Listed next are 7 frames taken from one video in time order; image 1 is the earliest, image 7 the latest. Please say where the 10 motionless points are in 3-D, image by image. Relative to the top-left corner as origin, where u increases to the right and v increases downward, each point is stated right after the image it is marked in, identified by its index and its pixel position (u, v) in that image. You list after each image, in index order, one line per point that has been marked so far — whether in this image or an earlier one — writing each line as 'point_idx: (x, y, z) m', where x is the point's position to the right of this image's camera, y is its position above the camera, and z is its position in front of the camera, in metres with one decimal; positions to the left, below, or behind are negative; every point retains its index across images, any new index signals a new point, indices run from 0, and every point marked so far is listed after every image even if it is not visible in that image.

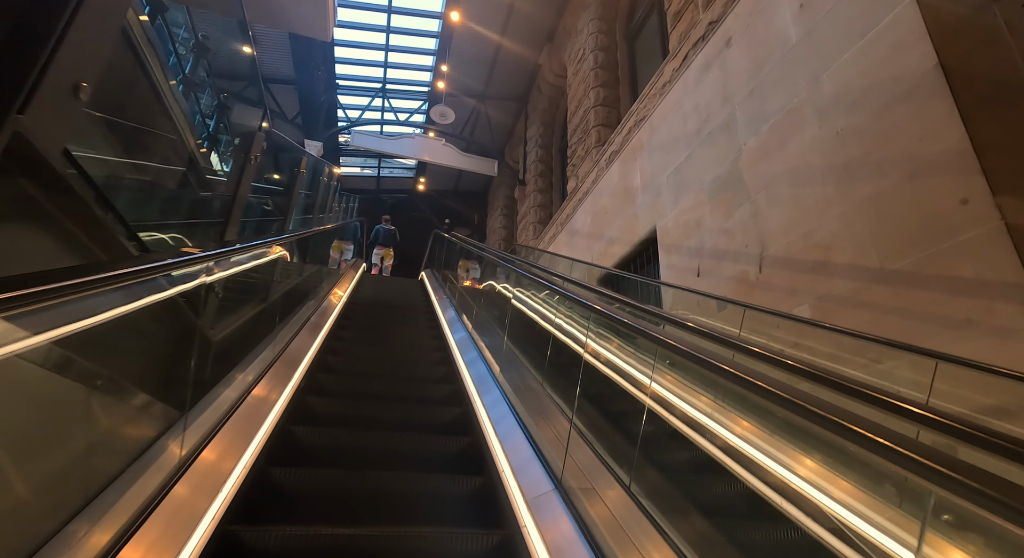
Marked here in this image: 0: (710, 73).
0: (+1.5, +1.5, +3.9) m
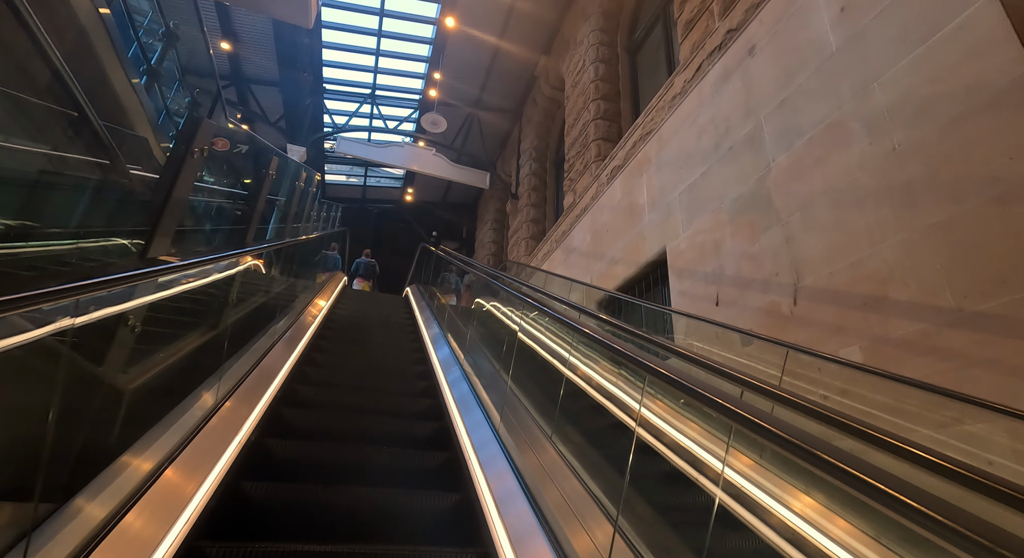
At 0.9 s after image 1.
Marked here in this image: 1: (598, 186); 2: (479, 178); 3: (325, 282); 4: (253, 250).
0: (+1.5, +1.3, +3.6) m
1: (+1.0, +1.1, +6.0) m
2: (-0.6, +2.0, +10.4) m
3: (-2.5, 0.0, +7.2) m
4: (-1.7, +0.2, +3.6) m
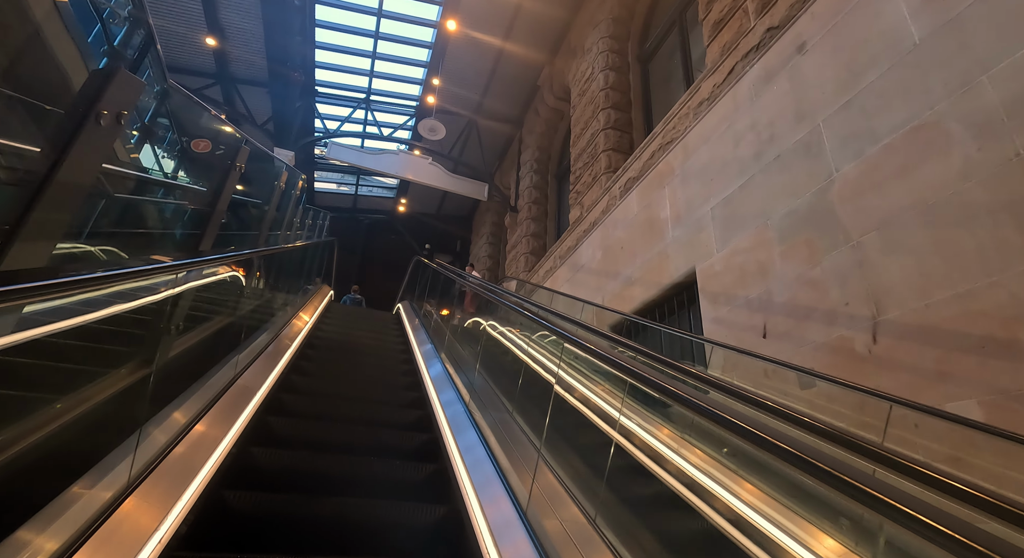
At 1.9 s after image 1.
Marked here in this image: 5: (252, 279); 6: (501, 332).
0: (+1.6, +1.2, +3.2) m
1: (+1.1, +0.8, +5.6) m
2: (-0.7, +1.7, +10.0) m
3: (-2.5, -0.2, +6.7) m
4: (-1.7, +0.2, +3.1) m
5: (-2.0, 0.0, +4.1) m
6: (-0.1, -0.4, +4.2) m
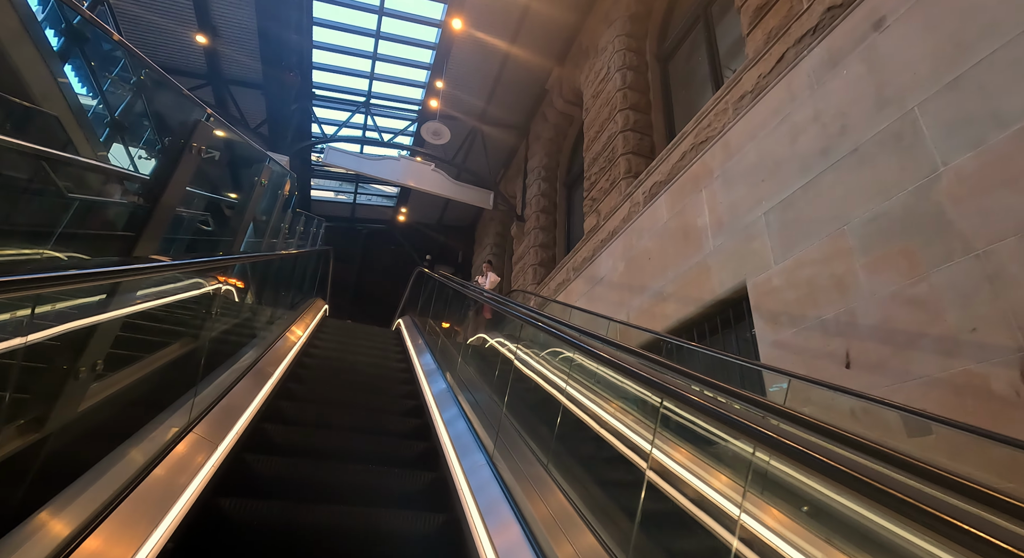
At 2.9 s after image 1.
0: (+1.7, +1.1, +2.8) m
1: (+1.2, +0.7, +5.1) m
2: (-0.5, +1.4, +9.5) m
3: (-2.4, -0.3, +6.2) m
4: (-1.5, +0.1, +2.6) m
5: (-1.9, -0.1, +3.6) m
6: (0.0, -0.5, +3.6) m
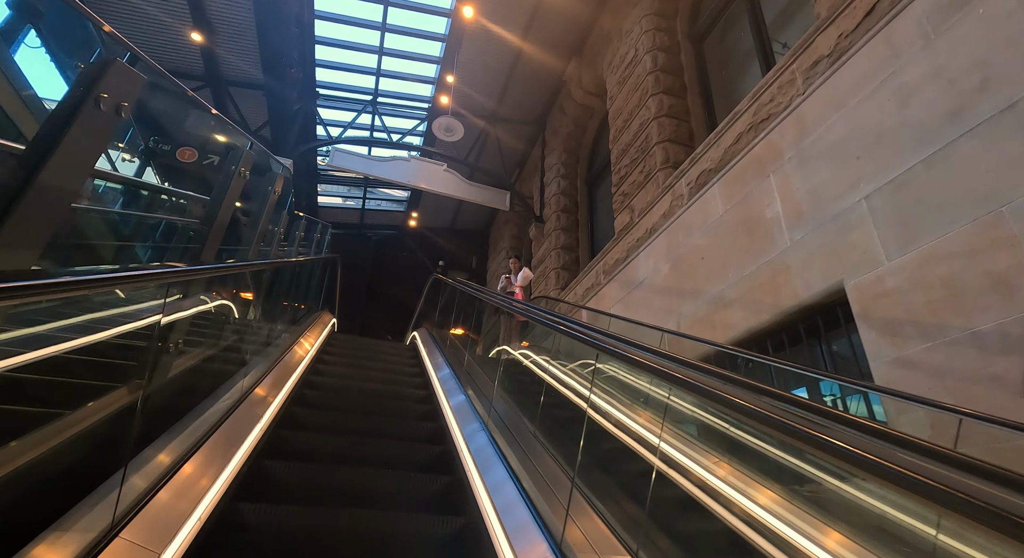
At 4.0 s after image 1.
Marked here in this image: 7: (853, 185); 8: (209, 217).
0: (+1.9, +1.1, +2.2) m
1: (+1.4, +0.7, +4.6) m
2: (-0.3, +1.4, +9.0) m
3: (-2.1, -0.5, +5.6) m
4: (-1.4, 0.0, +2.1) m
5: (-1.7, -0.2, +3.0) m
6: (+0.3, -0.5, +3.1) m
7: (+1.6, +0.5, +2.6) m
8: (-2.5, +0.4, +4.7) m
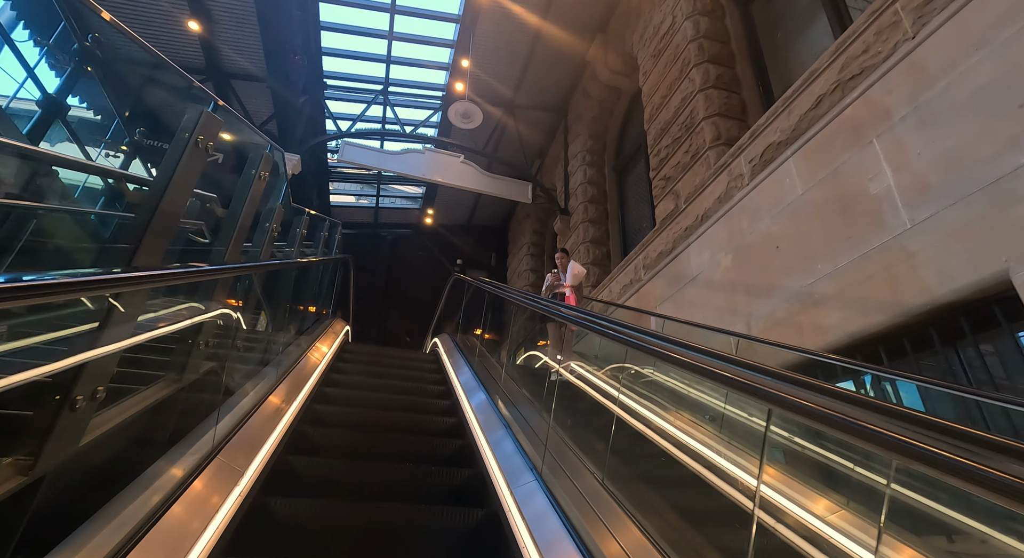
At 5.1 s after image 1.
0: (+2.0, +1.1, +1.5) m
1: (+1.6, +0.7, +3.9) m
2: (+0.1, +1.4, +8.4) m
3: (-1.8, -0.5, +5.1) m
4: (-1.2, 0.0, +1.5) m
5: (-1.4, -0.2, +2.5) m
6: (+0.5, -0.5, +2.5) m
7: (+1.8, +0.5, +1.9) m
8: (-2.3, +0.4, +4.2) m
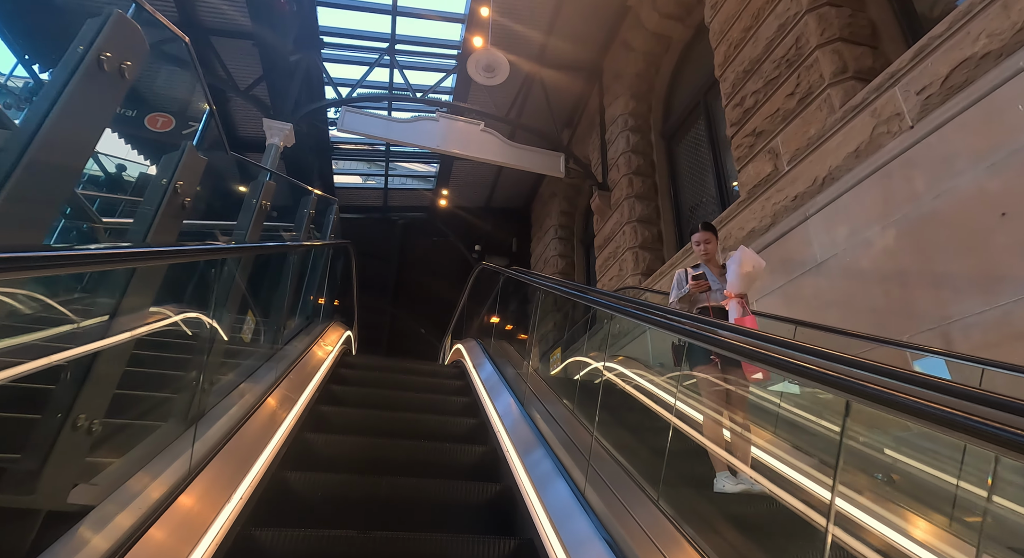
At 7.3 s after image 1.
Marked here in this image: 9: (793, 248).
0: (+2.3, +1.1, +0.3) m
1: (+1.9, +0.8, +2.7) m
2: (+0.5, +1.6, +7.2) m
3: (-1.5, -0.4, +4.0) m
4: (-0.9, -0.1, +0.4) m
5: (-1.2, -0.2, +1.4) m
6: (+0.7, -0.5, +1.3) m
7: (+2.1, +0.5, +0.7) m
8: (-2.0, +0.4, +3.1) m
9: (+1.7, +0.2, +3.1) m
